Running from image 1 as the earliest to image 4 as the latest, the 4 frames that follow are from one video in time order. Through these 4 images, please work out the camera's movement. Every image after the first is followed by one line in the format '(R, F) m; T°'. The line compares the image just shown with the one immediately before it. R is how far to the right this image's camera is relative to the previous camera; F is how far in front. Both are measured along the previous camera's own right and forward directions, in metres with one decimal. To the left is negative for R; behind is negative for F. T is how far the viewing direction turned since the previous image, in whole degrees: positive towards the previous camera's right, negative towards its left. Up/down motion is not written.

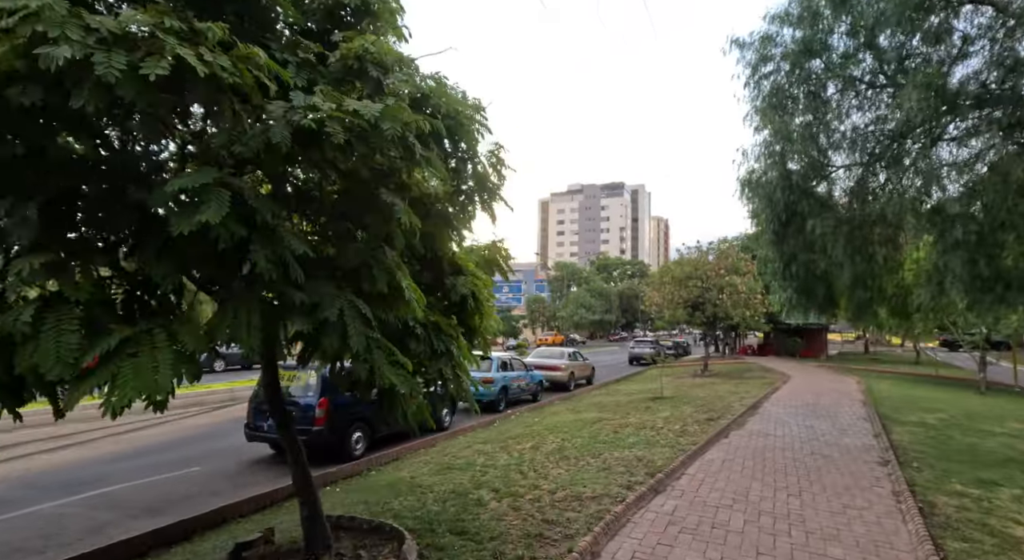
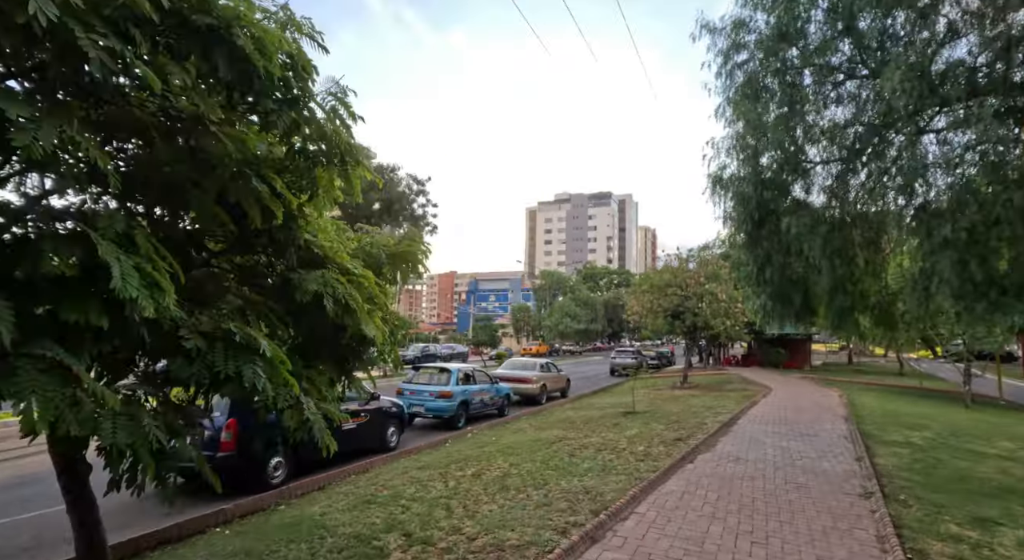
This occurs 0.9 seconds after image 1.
(+0.7, +0.9) m; +1°
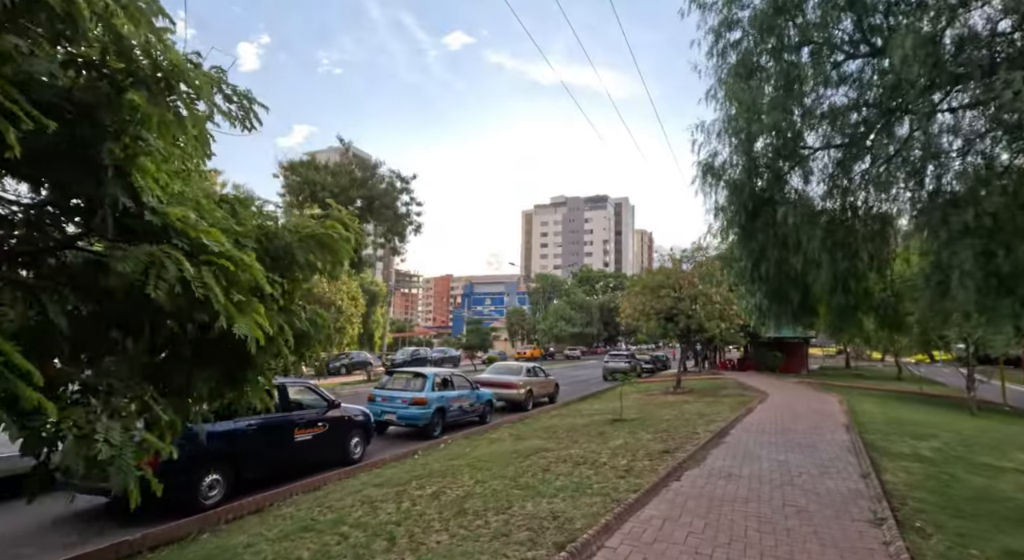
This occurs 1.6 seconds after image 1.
(+0.4, +0.8) m; 0°
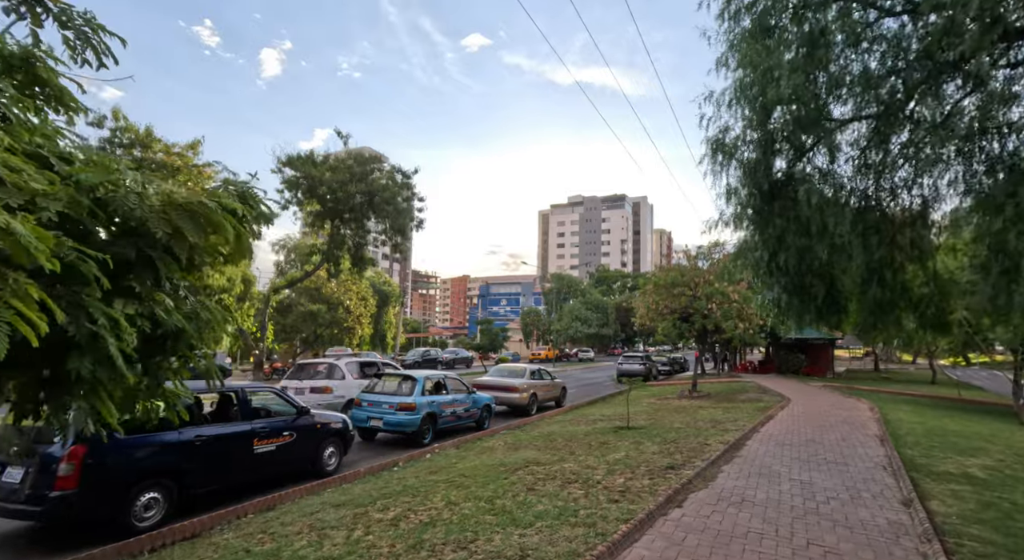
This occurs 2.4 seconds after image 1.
(+0.5, +0.9) m; -2°
